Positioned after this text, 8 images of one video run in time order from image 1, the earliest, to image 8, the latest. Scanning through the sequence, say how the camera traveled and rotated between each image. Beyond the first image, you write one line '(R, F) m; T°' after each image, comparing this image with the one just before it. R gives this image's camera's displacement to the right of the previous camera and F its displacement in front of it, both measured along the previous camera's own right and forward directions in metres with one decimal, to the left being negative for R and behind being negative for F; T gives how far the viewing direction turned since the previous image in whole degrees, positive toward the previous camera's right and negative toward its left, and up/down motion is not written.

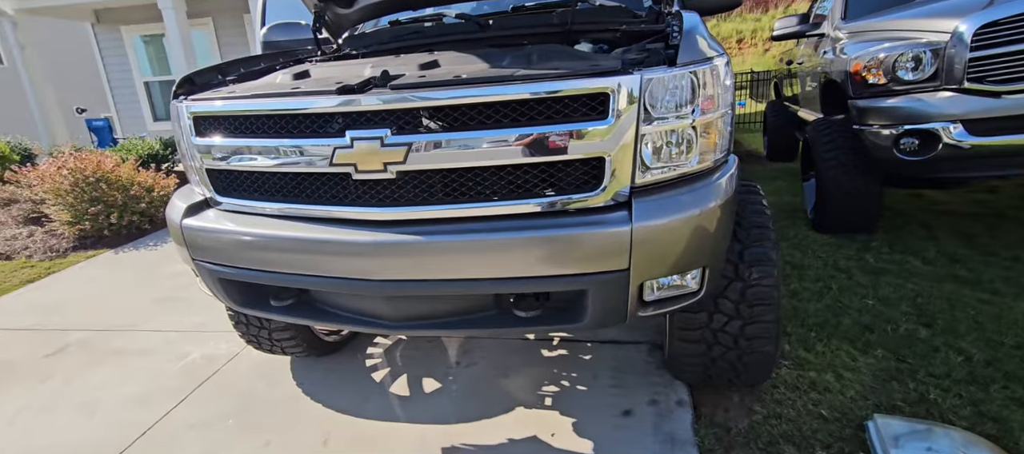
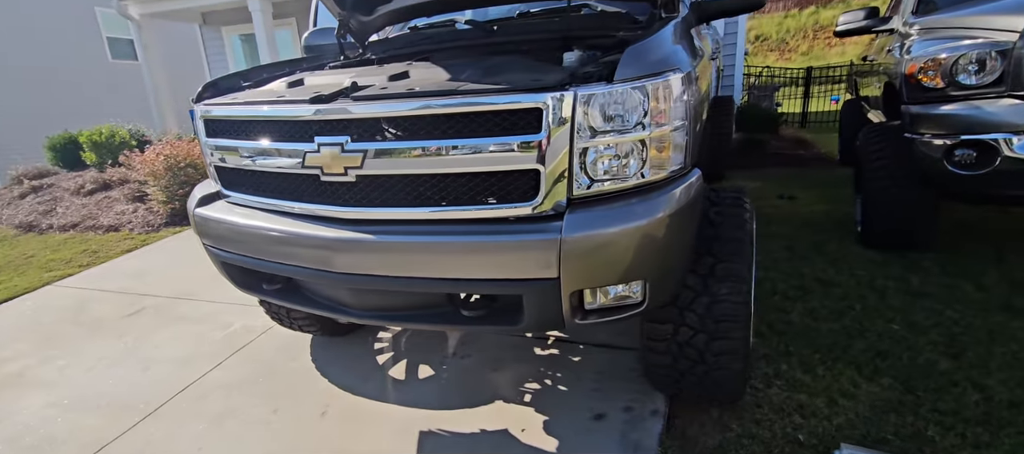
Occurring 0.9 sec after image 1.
(+0.4, 0.0) m; -9°
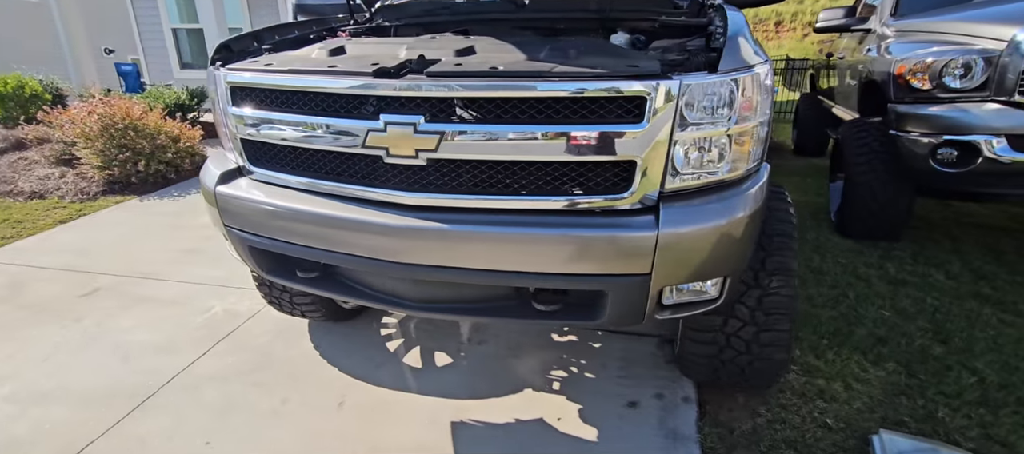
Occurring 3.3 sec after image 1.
(-0.4, +0.1) m; +7°
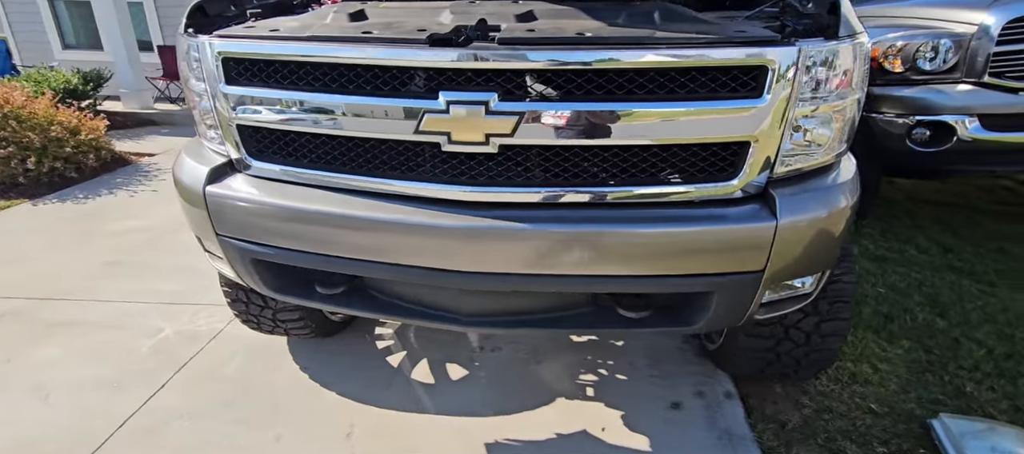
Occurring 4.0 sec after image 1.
(-0.4, +0.2) m; +9°
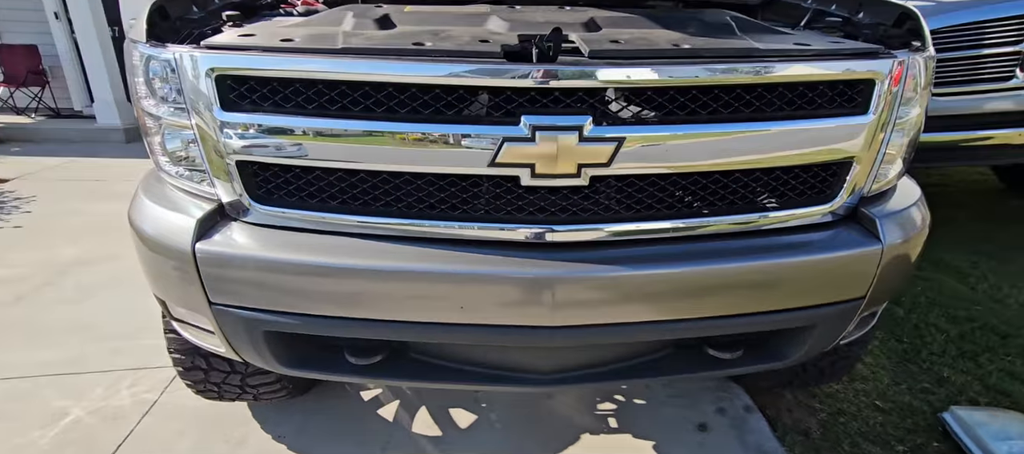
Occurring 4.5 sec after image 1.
(-0.3, +0.2) m; +11°
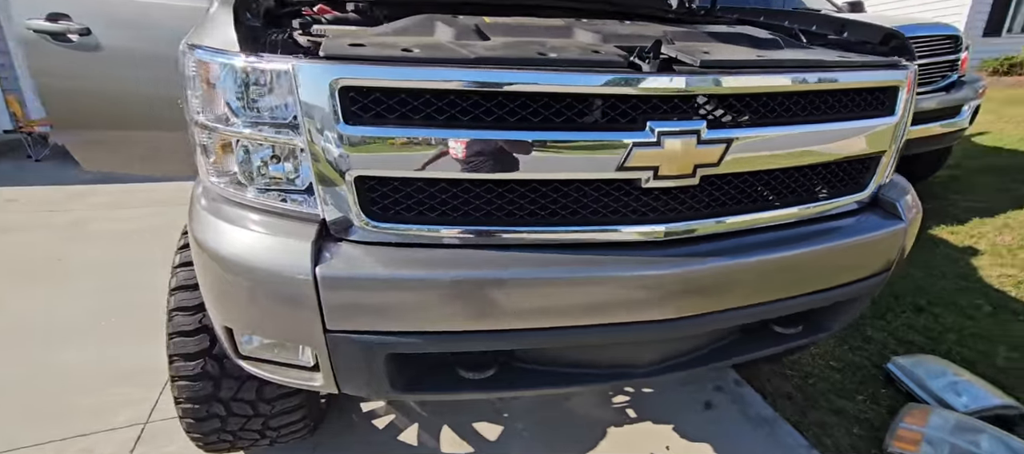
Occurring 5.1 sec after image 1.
(-0.4, 0.0) m; +13°
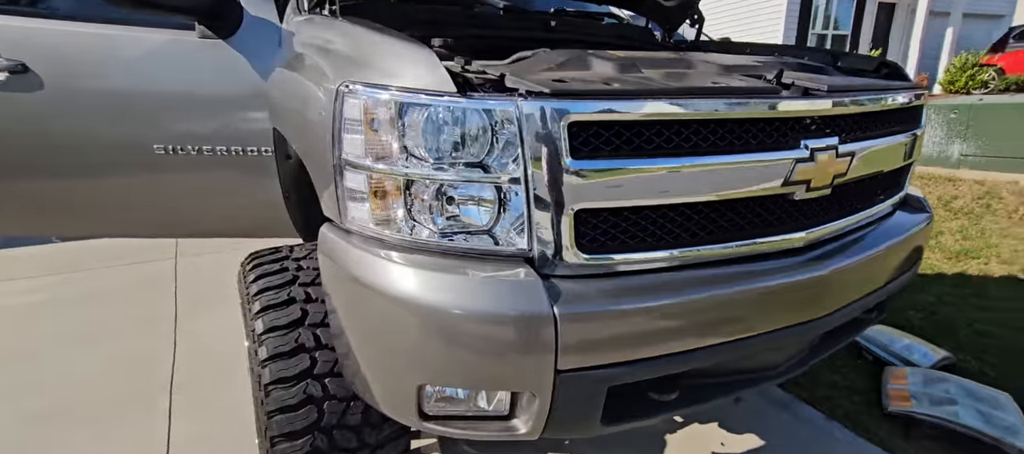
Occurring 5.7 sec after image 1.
(-0.6, +0.1) m; +14°
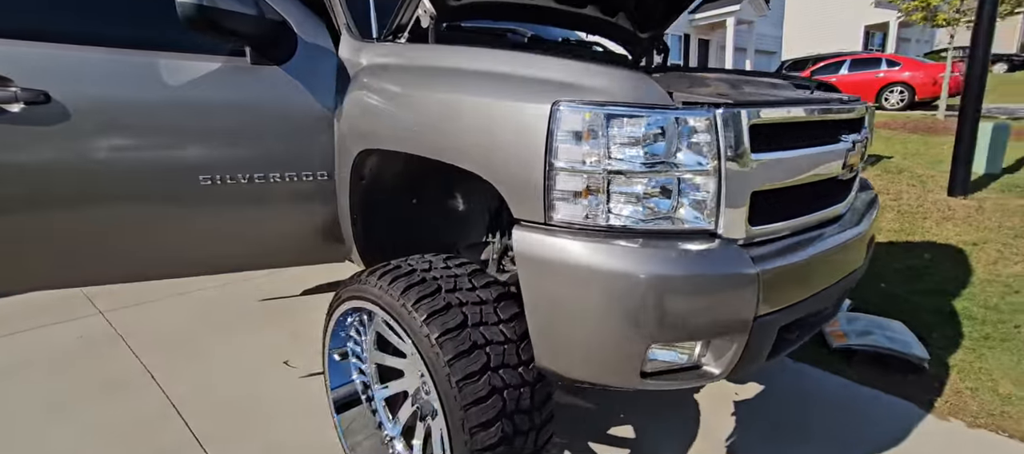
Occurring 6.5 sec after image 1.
(-0.7, -0.1) m; +16°
